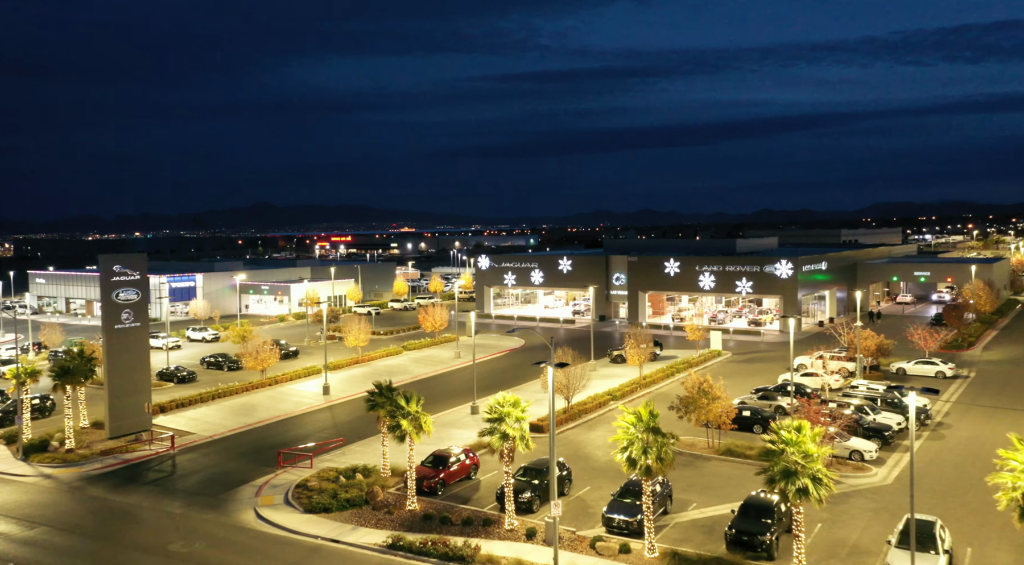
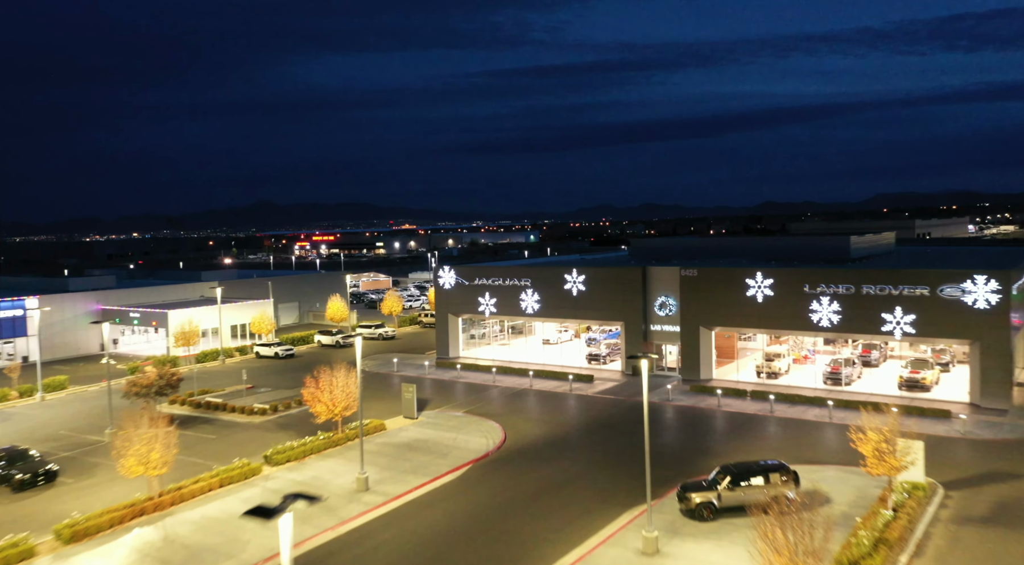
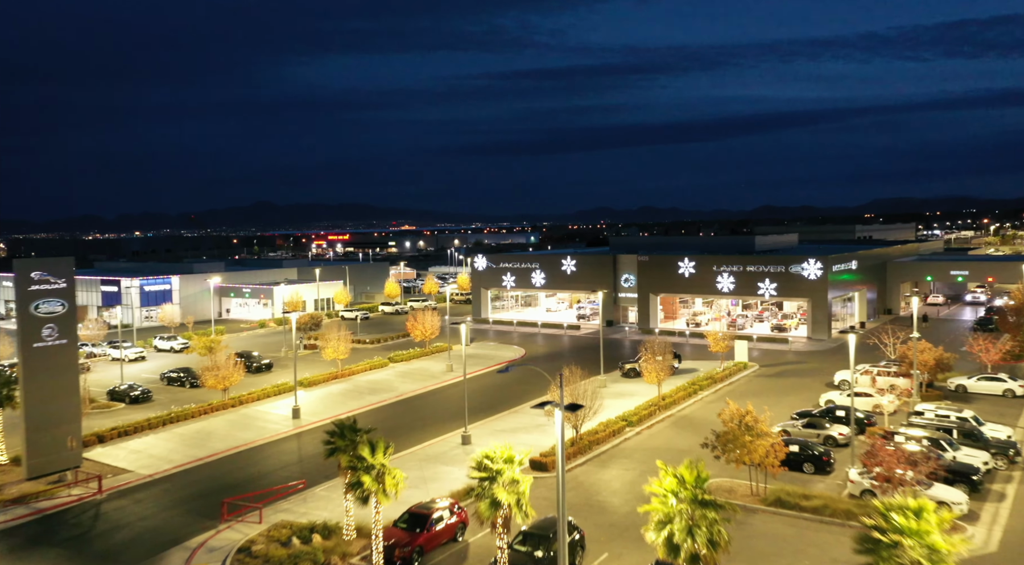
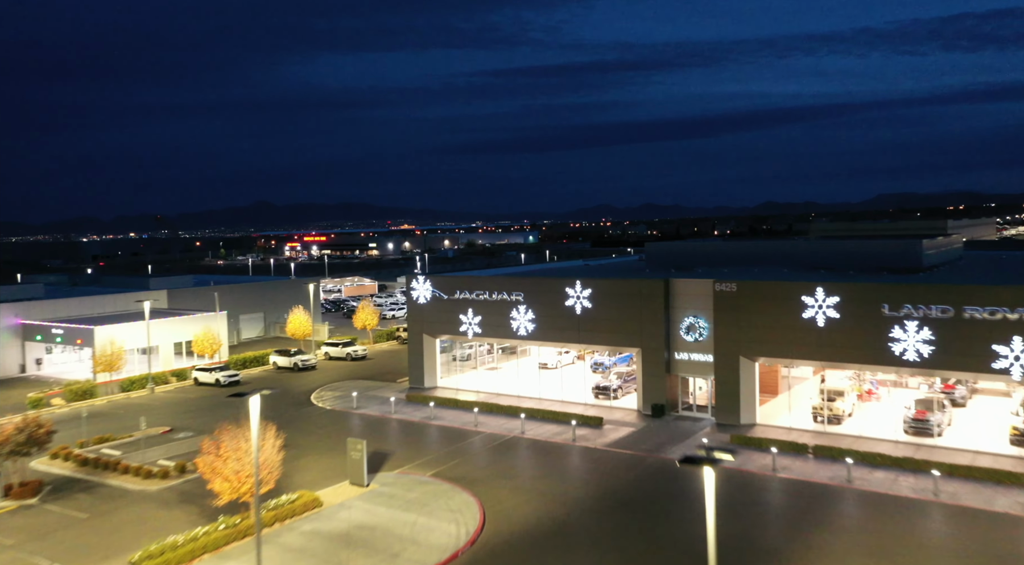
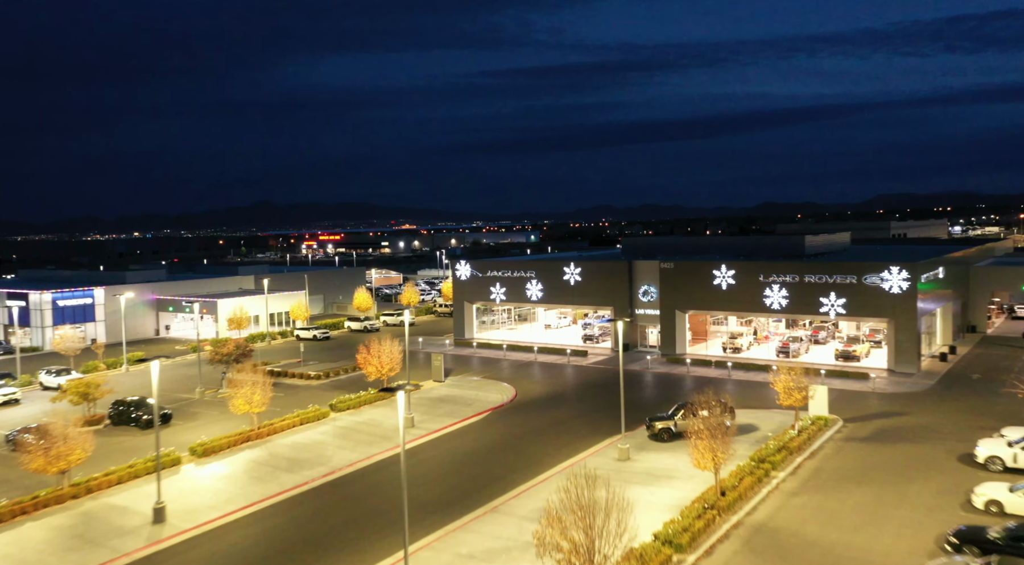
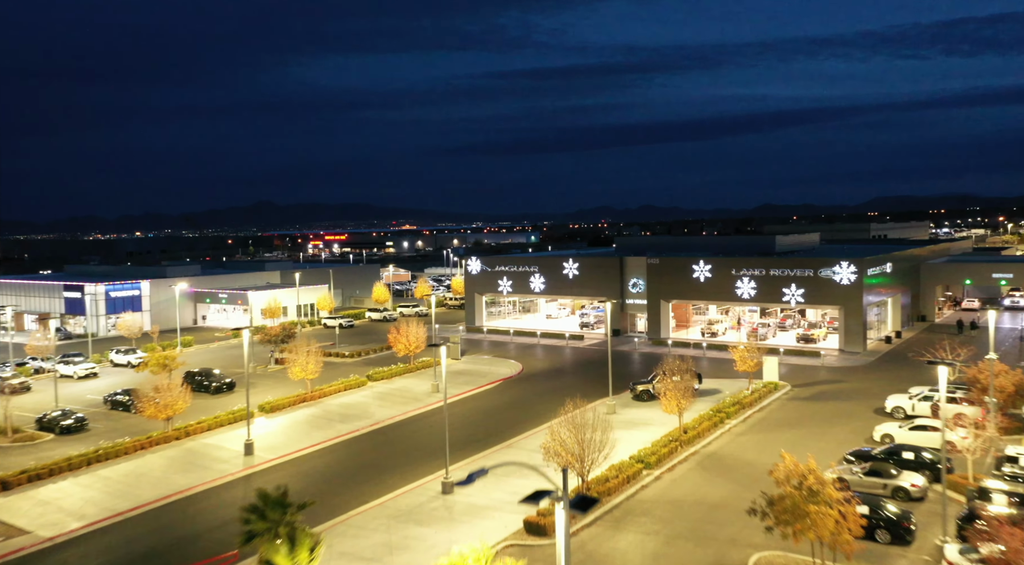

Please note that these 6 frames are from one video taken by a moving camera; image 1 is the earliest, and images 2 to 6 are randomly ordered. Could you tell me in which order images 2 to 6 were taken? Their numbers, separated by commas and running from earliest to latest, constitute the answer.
3, 6, 5, 2, 4
